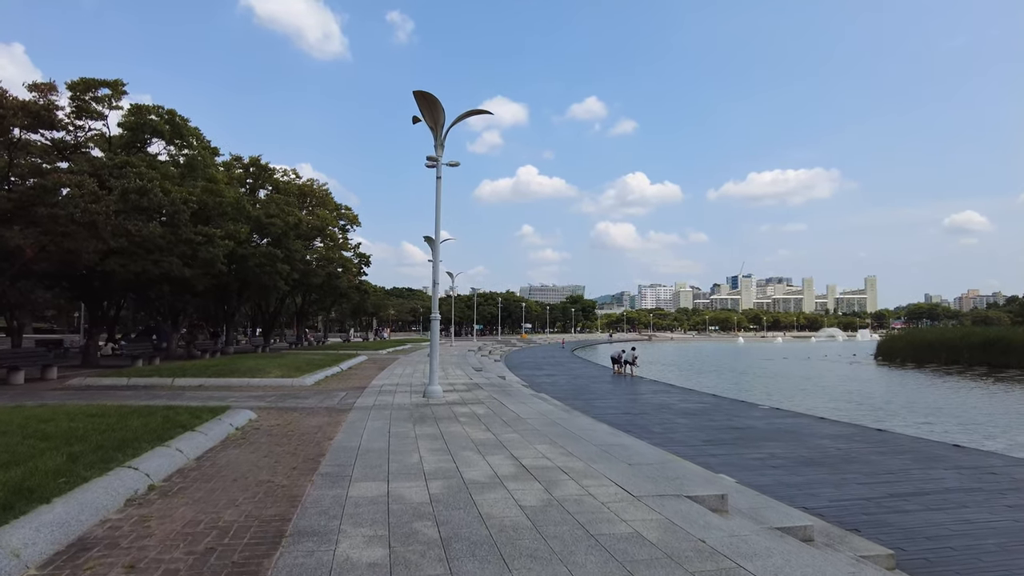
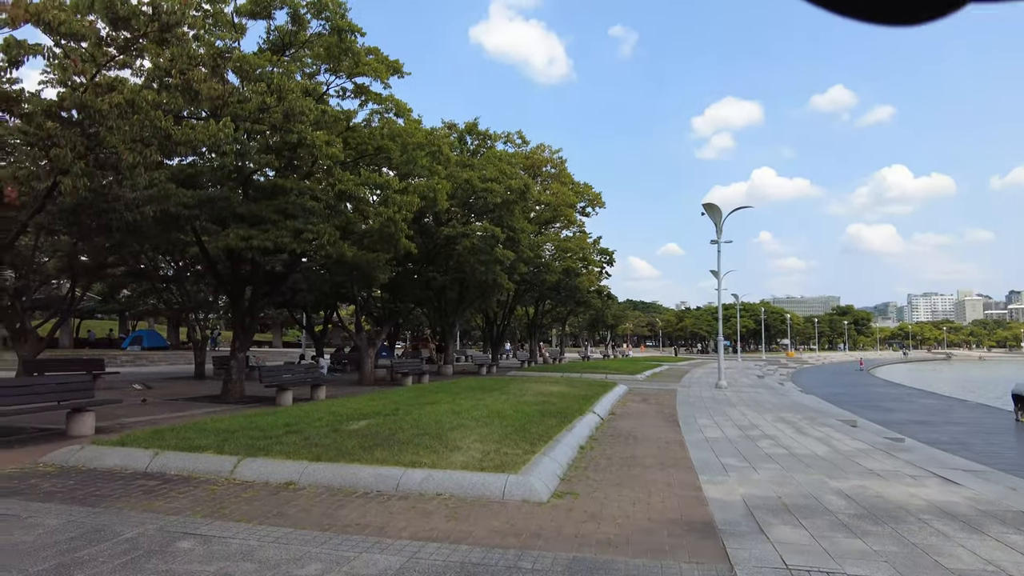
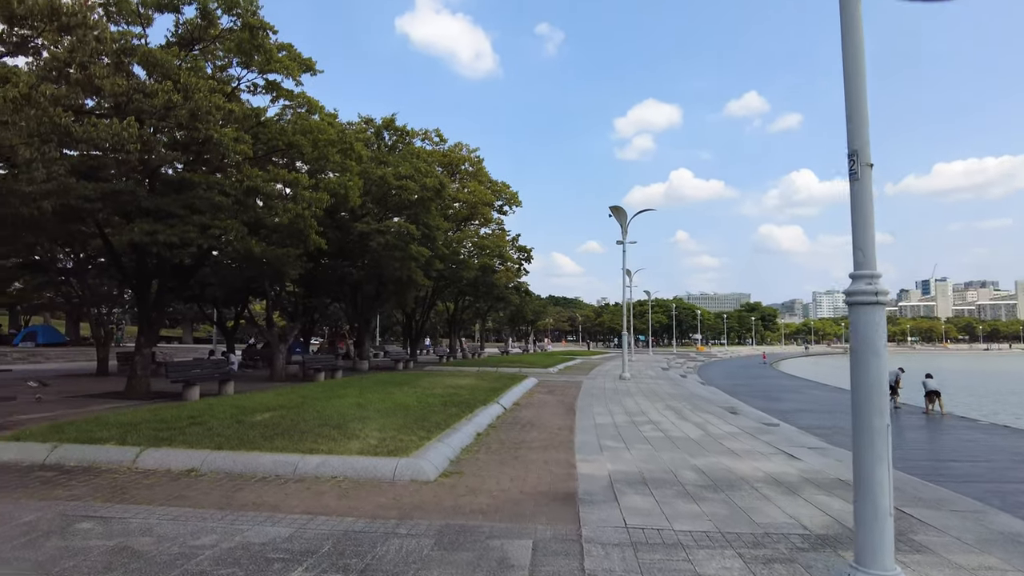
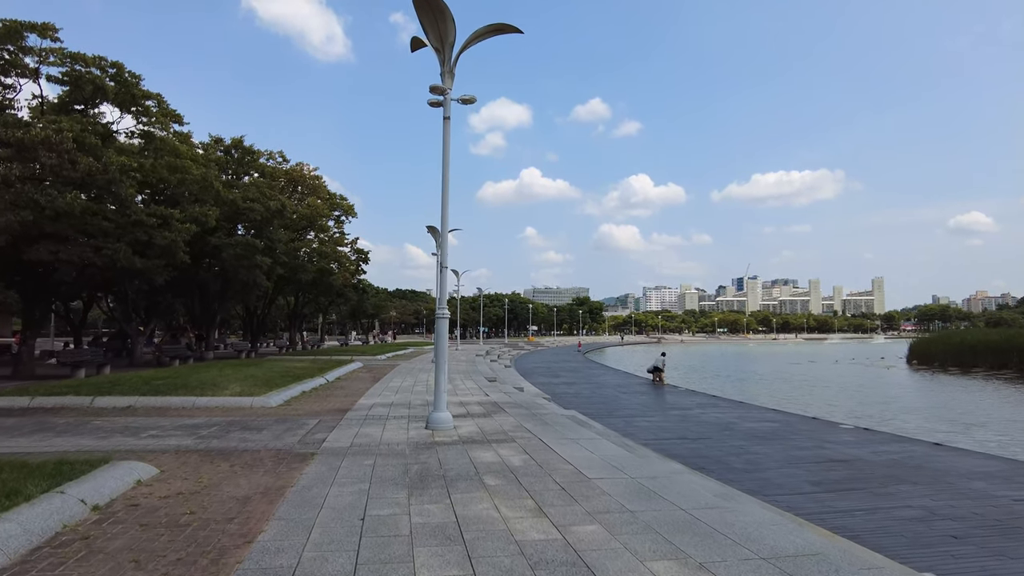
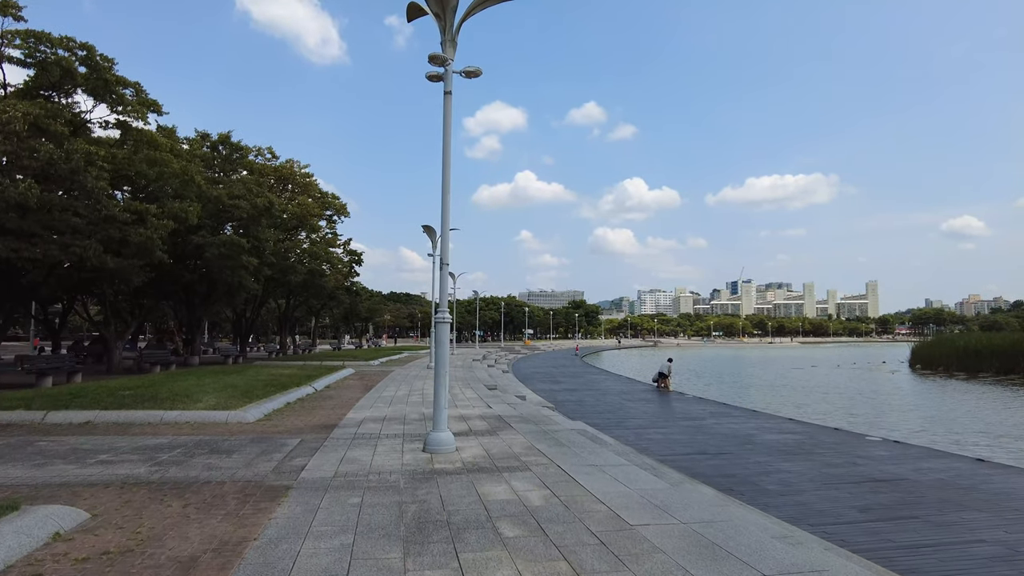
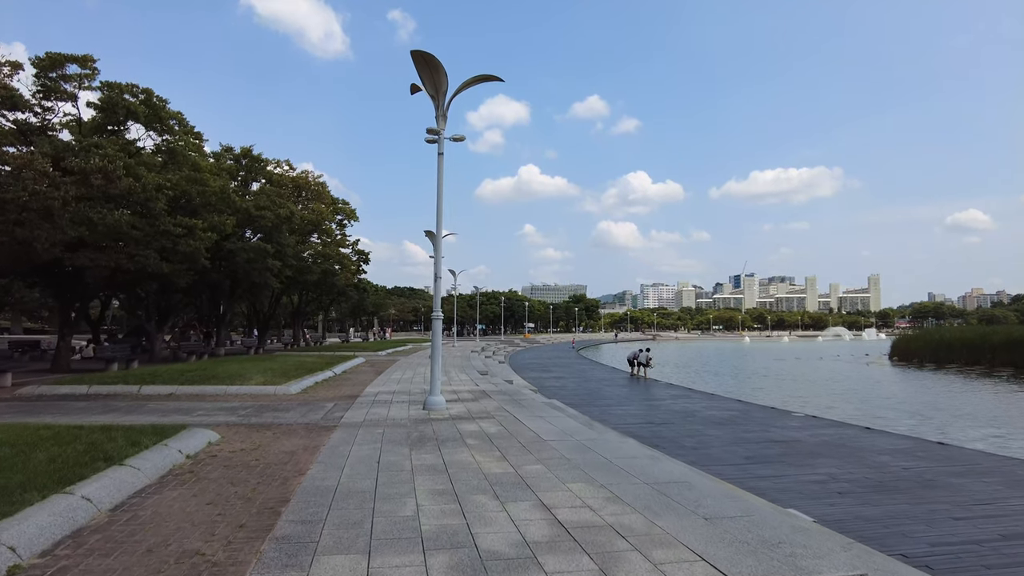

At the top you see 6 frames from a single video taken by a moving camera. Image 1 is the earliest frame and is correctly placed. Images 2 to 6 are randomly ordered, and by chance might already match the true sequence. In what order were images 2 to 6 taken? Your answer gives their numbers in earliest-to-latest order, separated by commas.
6, 4, 5, 3, 2
